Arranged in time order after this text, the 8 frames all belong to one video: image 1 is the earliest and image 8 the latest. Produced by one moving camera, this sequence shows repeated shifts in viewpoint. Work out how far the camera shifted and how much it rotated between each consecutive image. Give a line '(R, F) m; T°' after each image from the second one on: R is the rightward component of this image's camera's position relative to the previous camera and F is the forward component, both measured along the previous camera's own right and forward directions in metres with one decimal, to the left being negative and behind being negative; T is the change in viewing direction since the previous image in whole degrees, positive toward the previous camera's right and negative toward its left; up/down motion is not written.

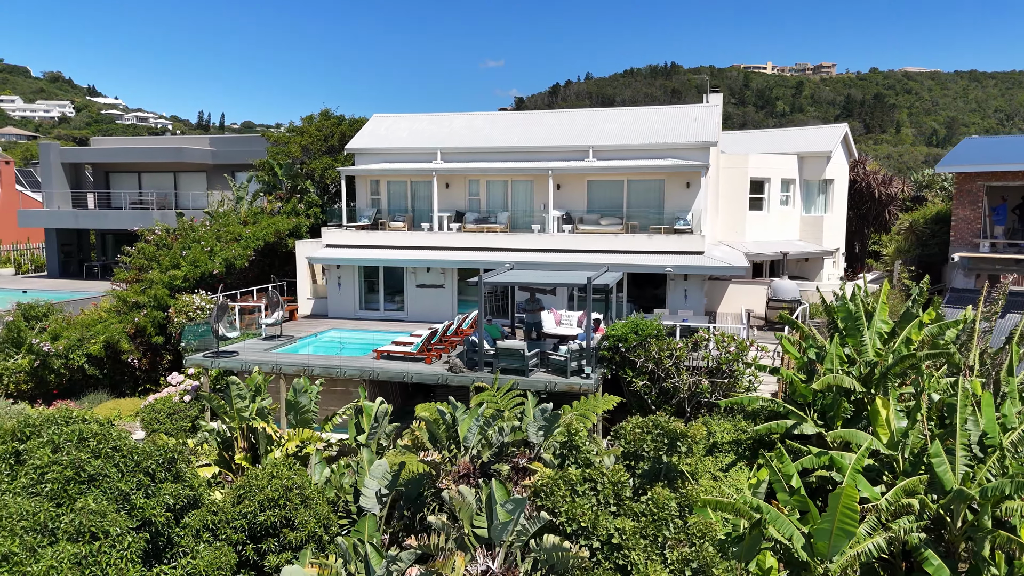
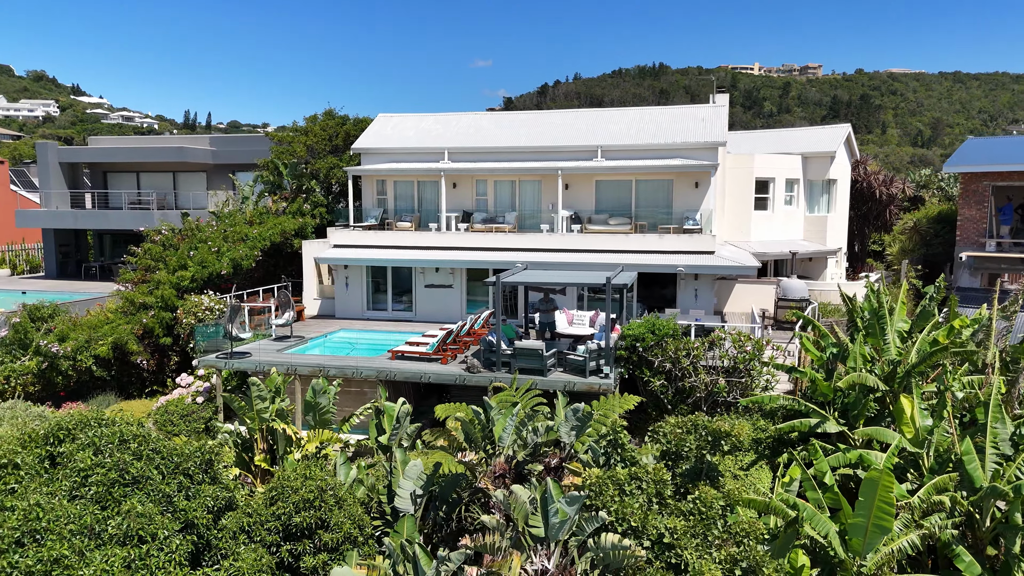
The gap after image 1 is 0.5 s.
(-0.7, 0.0) m; +1°
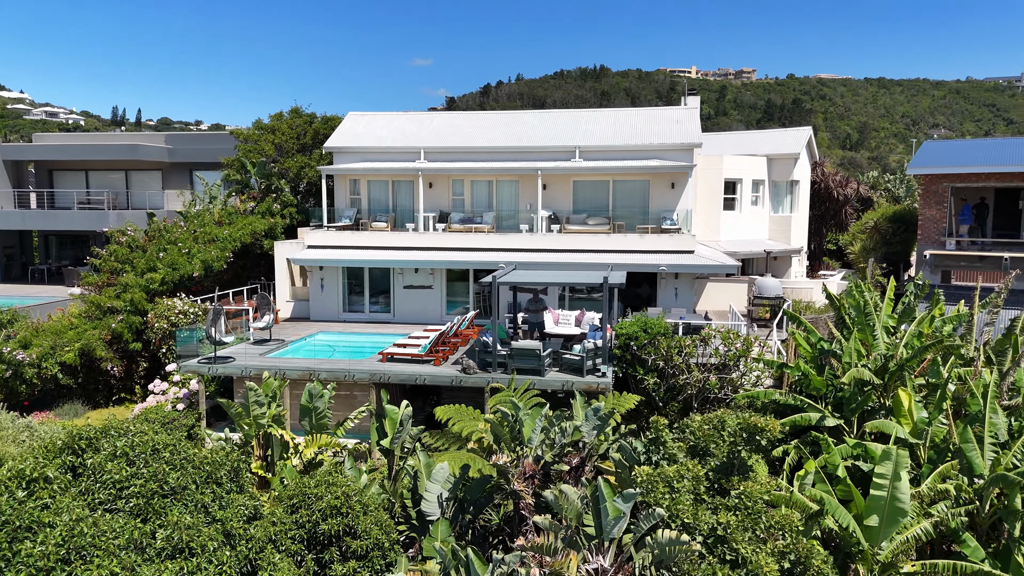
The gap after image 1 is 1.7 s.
(-1.2, +0.1) m; +4°
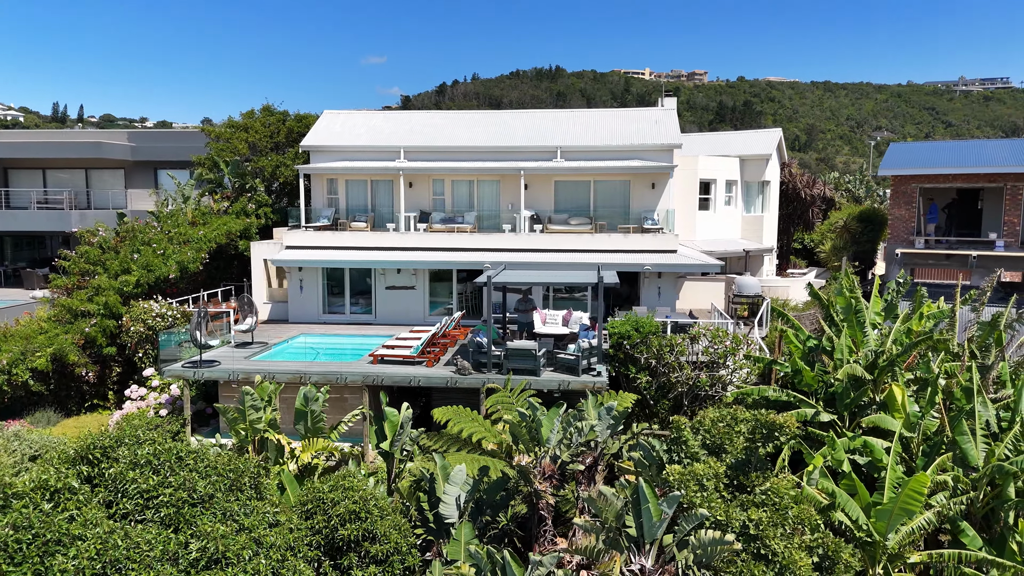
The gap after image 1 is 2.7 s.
(-0.9, 0.0) m; +3°
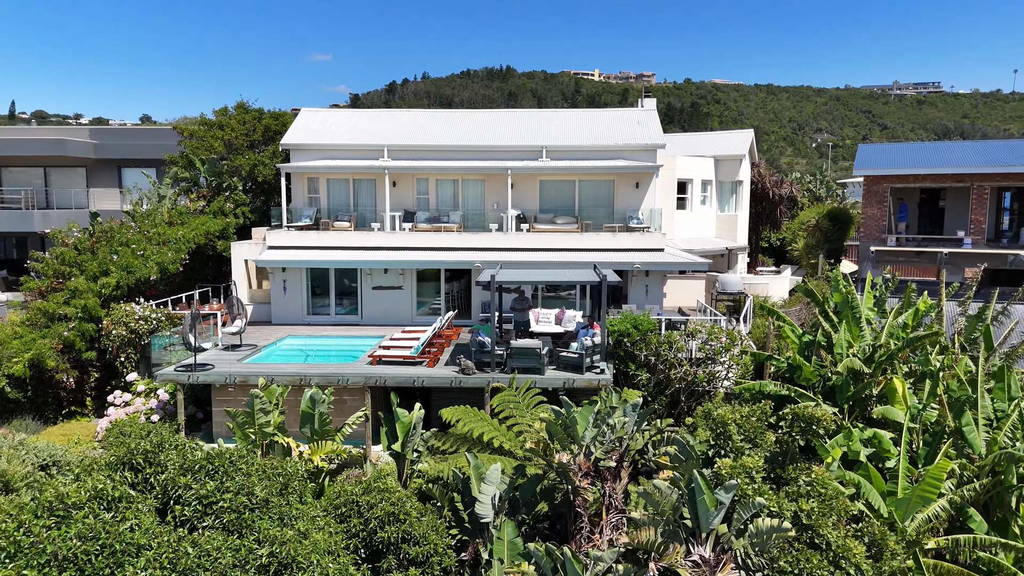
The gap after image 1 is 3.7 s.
(-1.2, 0.0) m; +4°
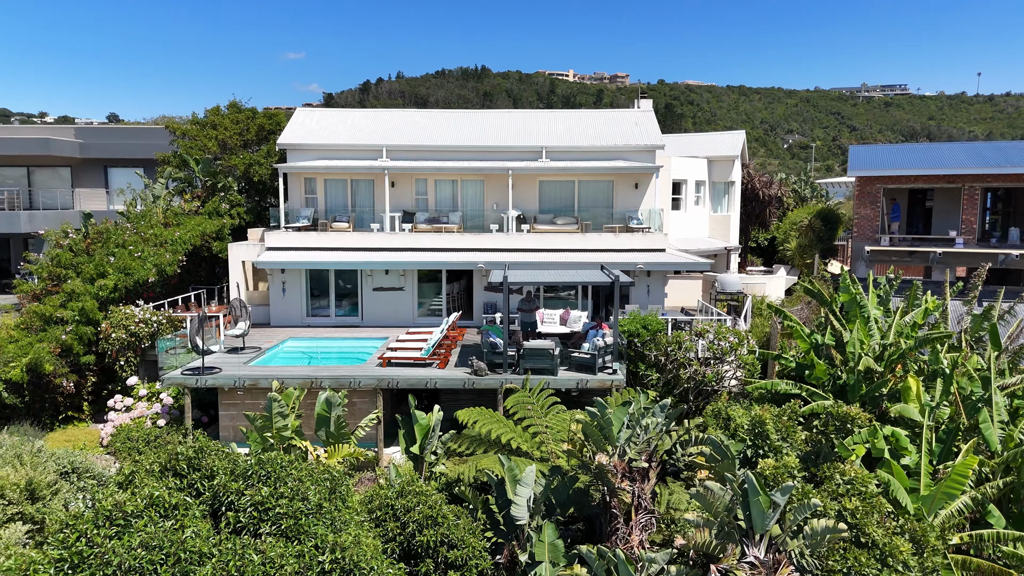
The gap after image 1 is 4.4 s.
(-0.9, 0.0) m; +2°
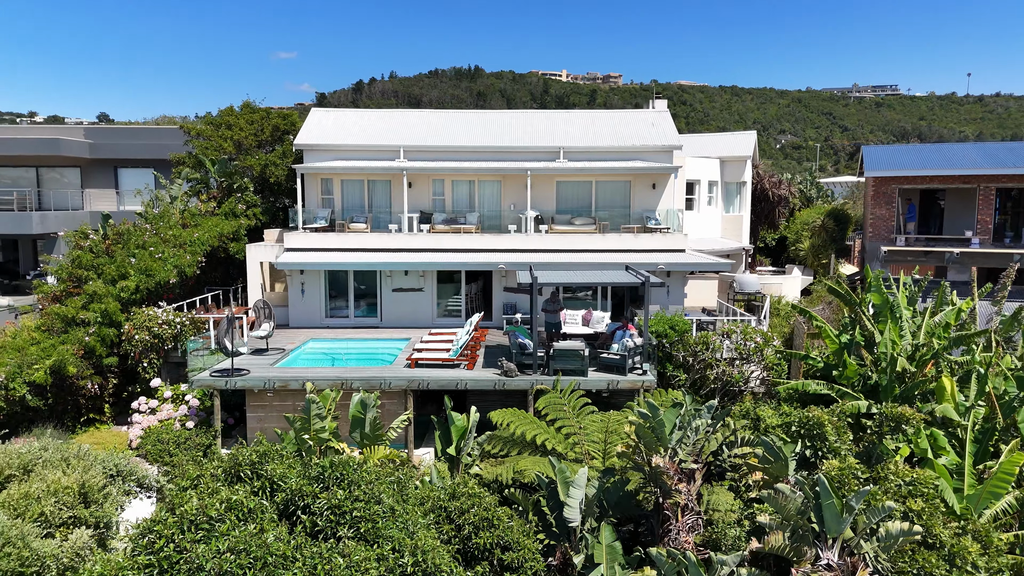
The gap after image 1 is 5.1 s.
(-0.9, 0.0) m; 0°
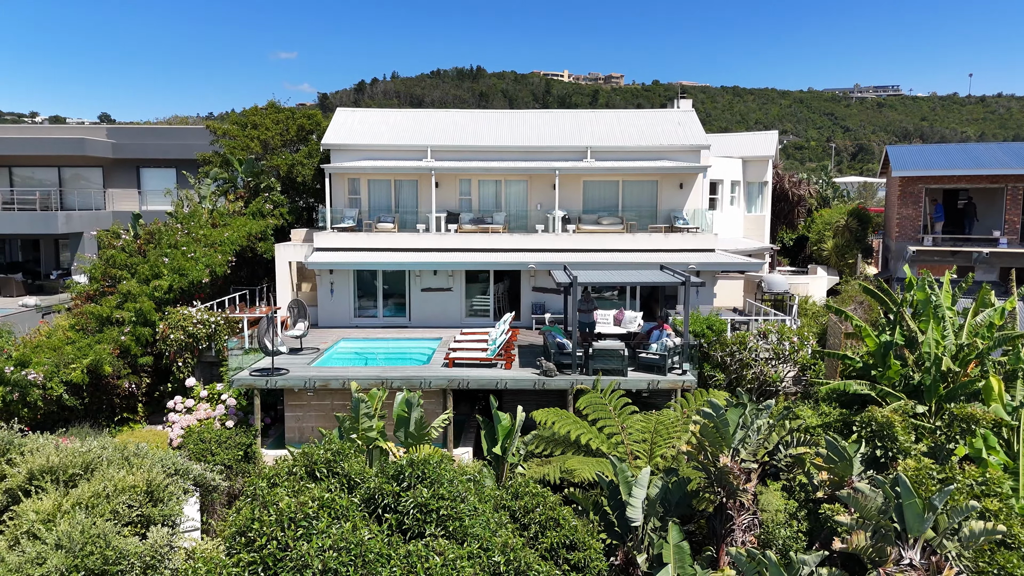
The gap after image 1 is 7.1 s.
(-0.9, 0.0) m; 0°
